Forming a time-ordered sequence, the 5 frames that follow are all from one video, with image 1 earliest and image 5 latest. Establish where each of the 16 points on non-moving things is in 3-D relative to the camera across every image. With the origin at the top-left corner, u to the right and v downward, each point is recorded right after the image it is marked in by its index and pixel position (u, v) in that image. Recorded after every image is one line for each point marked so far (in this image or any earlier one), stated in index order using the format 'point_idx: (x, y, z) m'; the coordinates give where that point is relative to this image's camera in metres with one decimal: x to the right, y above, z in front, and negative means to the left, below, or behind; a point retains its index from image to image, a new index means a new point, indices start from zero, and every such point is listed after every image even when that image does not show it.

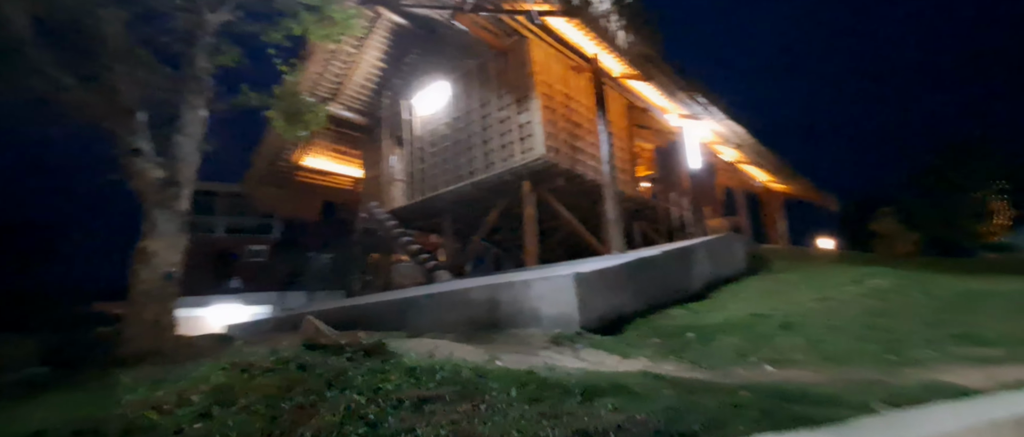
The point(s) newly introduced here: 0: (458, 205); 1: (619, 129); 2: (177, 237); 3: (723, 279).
0: (-1.3, +0.3, +10.5) m
1: (+2.6, +2.2, +11.1) m
2: (-3.2, -0.2, +4.2) m
3: (+3.7, -1.1, +7.8) m
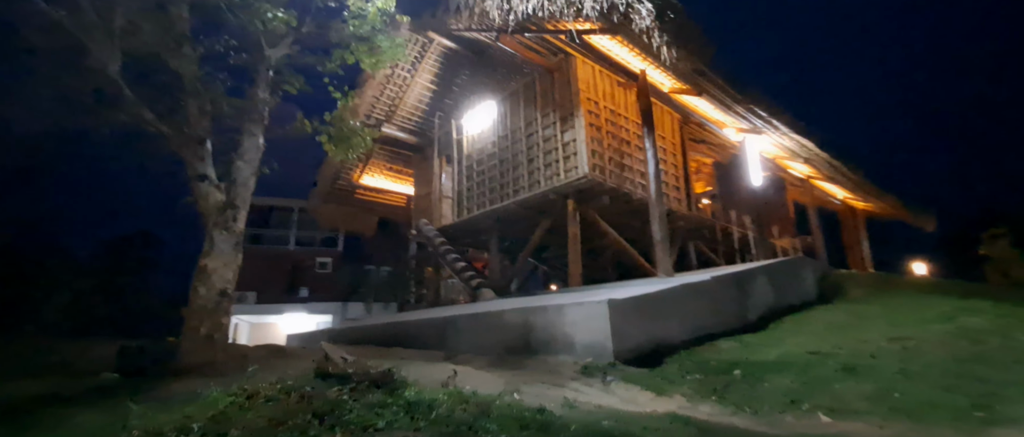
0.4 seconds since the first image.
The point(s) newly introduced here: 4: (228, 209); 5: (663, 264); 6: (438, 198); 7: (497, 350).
0: (-0.2, -0.1, +10.6) m
1: (+3.8, +1.8, +10.7) m
2: (-2.9, -0.4, +4.5) m
3: (+4.5, -1.4, +7.2) m
4: (-3.0, +0.1, +4.7) m
5: (+2.3, -0.7, +6.7) m
6: (-2.0, +0.6, +12.2) m
7: (-0.2, -1.6, +5.3) m
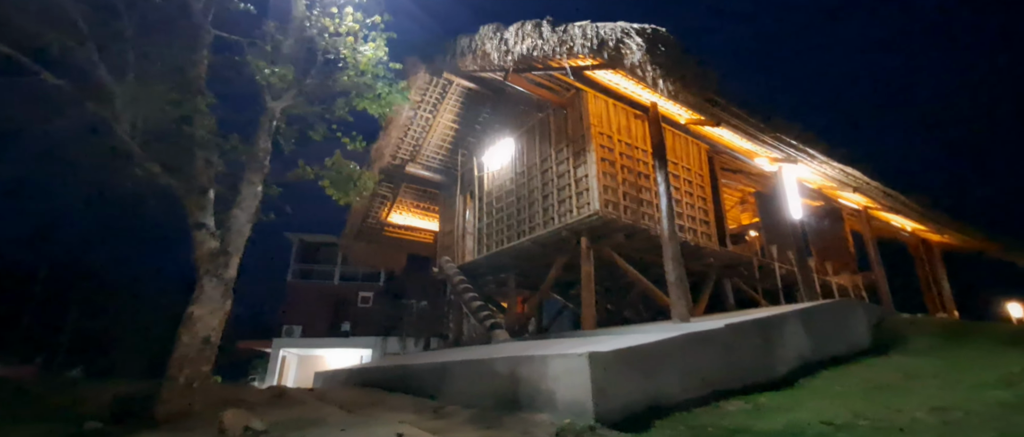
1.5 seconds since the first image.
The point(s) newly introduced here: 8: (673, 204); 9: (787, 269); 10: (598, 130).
0: (+0.2, -1.0, +10.3) m
1: (+4.2, +0.9, +10.2) m
2: (-3.0, -0.9, +4.6) m
3: (+4.5, -2.0, +6.4) m
4: (-3.2, -0.4, +4.8) m
5: (+2.3, -1.3, +6.2) m
6: (-1.4, -0.5, +12.2) m
7: (-0.3, -2.1, +5.0) m
8: (+2.5, +0.2, +6.9) m
9: (+7.0, -1.2, +11.1) m
10: (+1.6, +1.7, +8.4) m
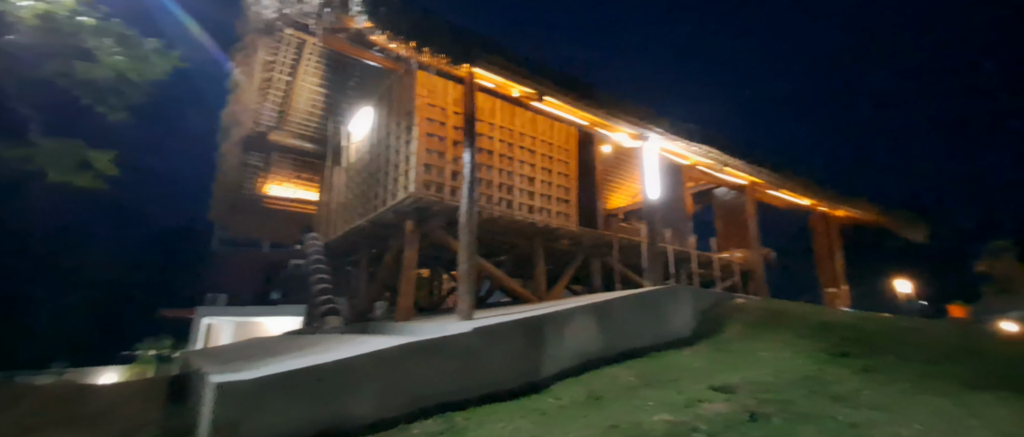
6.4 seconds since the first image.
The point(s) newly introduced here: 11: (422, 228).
0: (-3.0, -0.5, +9.7) m
1: (+1.0, +1.4, +9.6) m
2: (-5.9, -0.8, +3.8) m
3: (+1.5, -1.8, +6.1) m
4: (-6.1, -0.4, +4.0) m
5: (-0.6, -1.1, +5.8) m
6: (-4.7, +0.2, +11.4) m
7: (-3.2, -2.0, +4.4) m
8: (-0.5, +0.4, +6.2) m
9: (+3.8, -0.7, +10.8) m
10: (-1.5, +2.0, +7.6) m
11: (-1.6, -0.2, +7.9) m
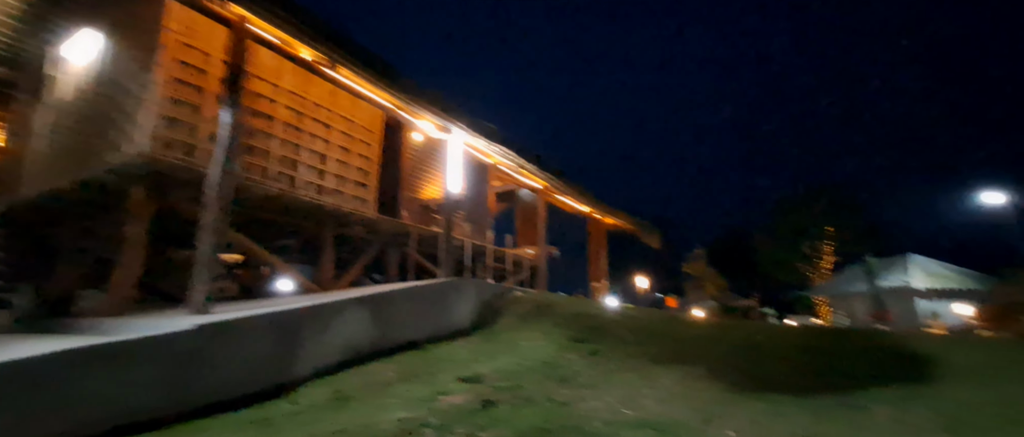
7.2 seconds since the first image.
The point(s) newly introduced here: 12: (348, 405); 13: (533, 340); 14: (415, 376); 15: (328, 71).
0: (-7.0, +0.2, +7.4) m
1: (-3.1, +1.7, +8.9) m
2: (-7.4, -0.2, +0.8) m
3: (-1.5, -1.7, +5.9) m
4: (-7.5, +0.3, +0.9) m
5: (-3.3, -0.8, +4.7) m
6: (-9.2, +1.1, +8.3) m
7: (-5.2, -1.5, +2.5) m
8: (-3.3, +0.7, +5.2) m
9: (-1.3, -0.5, +11.1) m
10: (-4.5, +2.4, +6.1) m
11: (-5.0, +0.3, +6.3) m
12: (-1.2, -1.4, +3.3) m
13: (+0.3, -1.6, +5.7) m
14: (-0.9, -1.5, +4.1) m
15: (-2.8, +2.3, +6.8) m
